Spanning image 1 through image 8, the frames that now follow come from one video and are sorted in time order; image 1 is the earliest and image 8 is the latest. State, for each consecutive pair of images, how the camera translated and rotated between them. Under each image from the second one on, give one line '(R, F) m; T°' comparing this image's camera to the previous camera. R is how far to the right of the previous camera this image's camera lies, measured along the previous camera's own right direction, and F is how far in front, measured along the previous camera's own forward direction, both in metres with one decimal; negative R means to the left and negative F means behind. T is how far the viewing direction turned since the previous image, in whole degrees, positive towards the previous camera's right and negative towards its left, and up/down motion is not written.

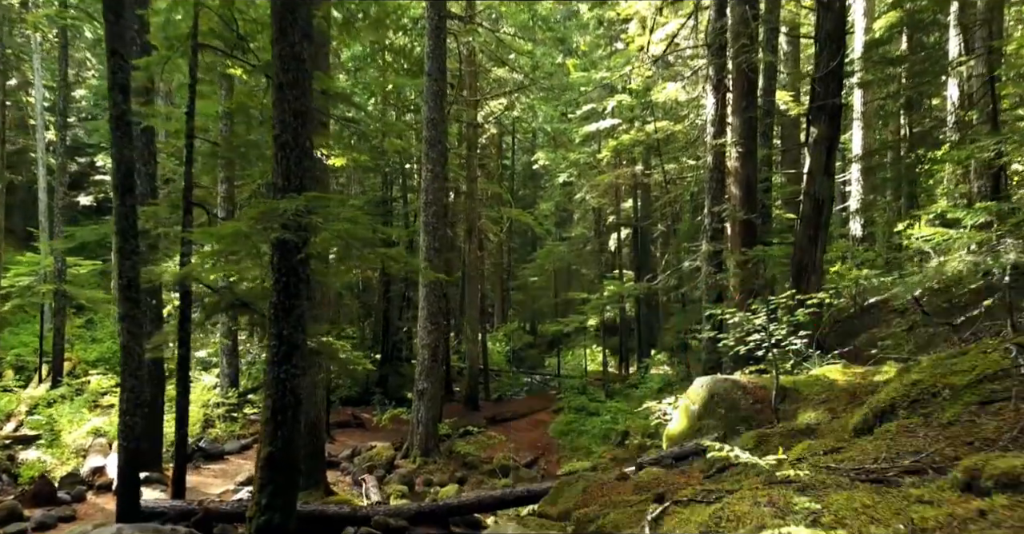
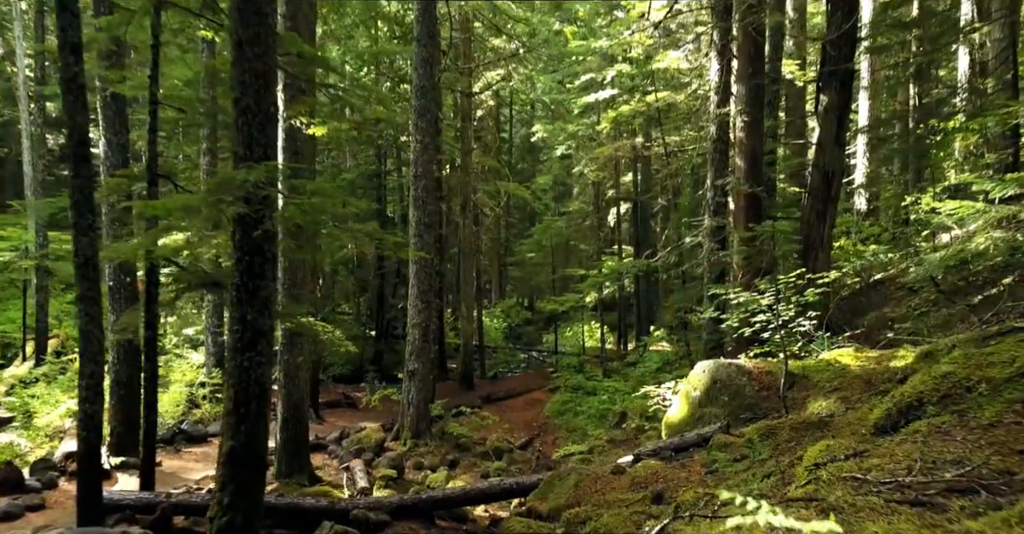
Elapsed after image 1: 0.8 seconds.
(+0.1, +0.6) m; 0°
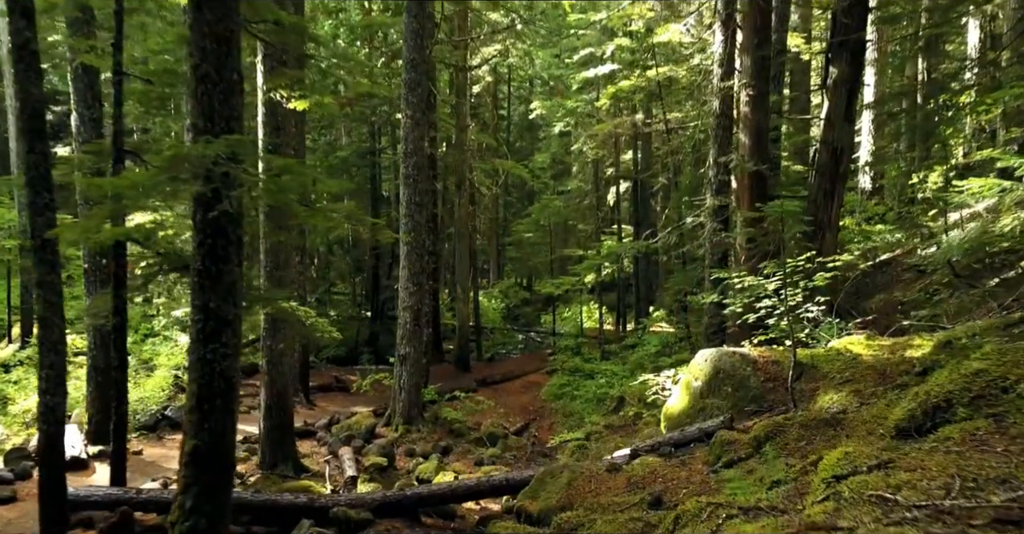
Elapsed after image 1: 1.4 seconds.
(+0.1, +0.5) m; 0°
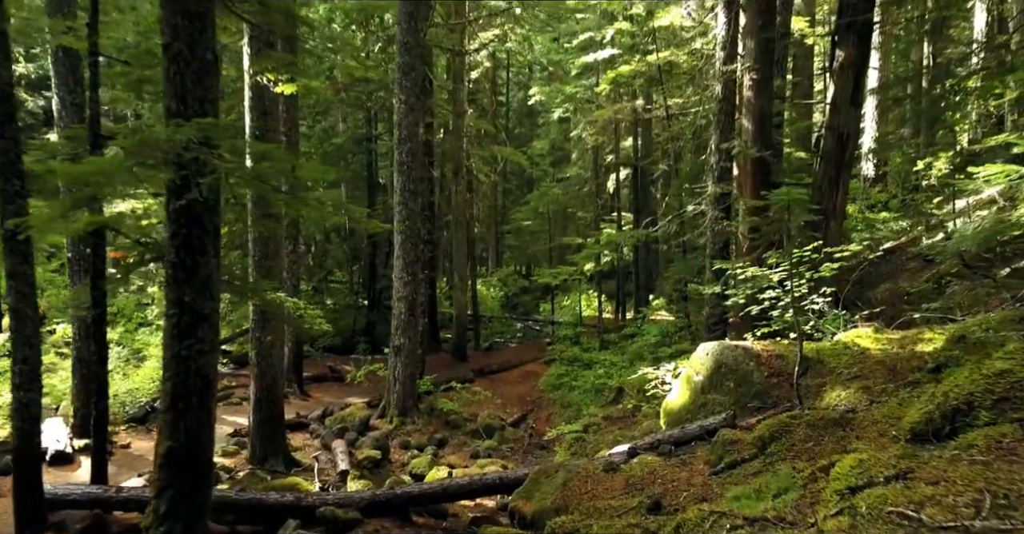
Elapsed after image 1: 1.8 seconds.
(+0.1, +0.3) m; 0°
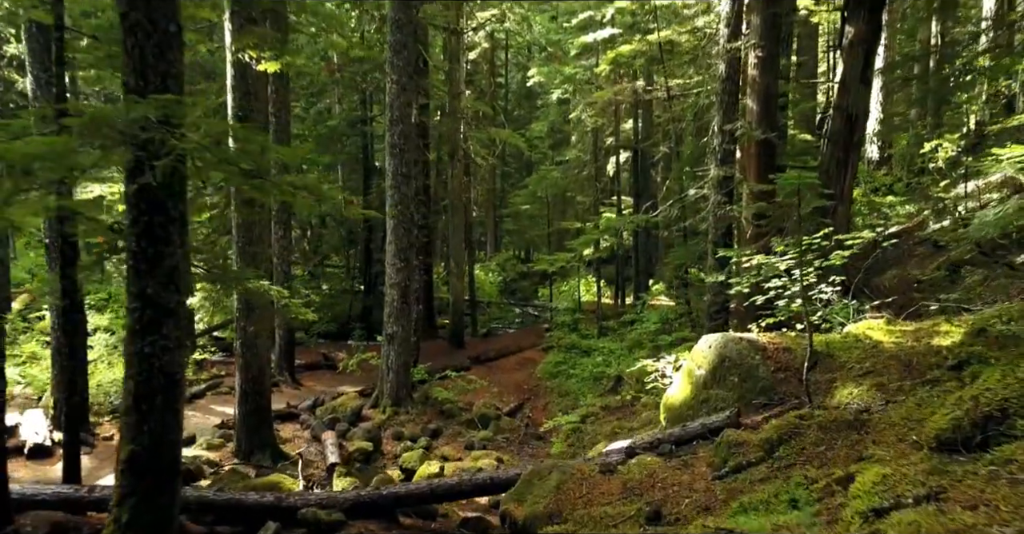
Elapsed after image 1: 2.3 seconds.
(+0.1, +0.4) m; 0°
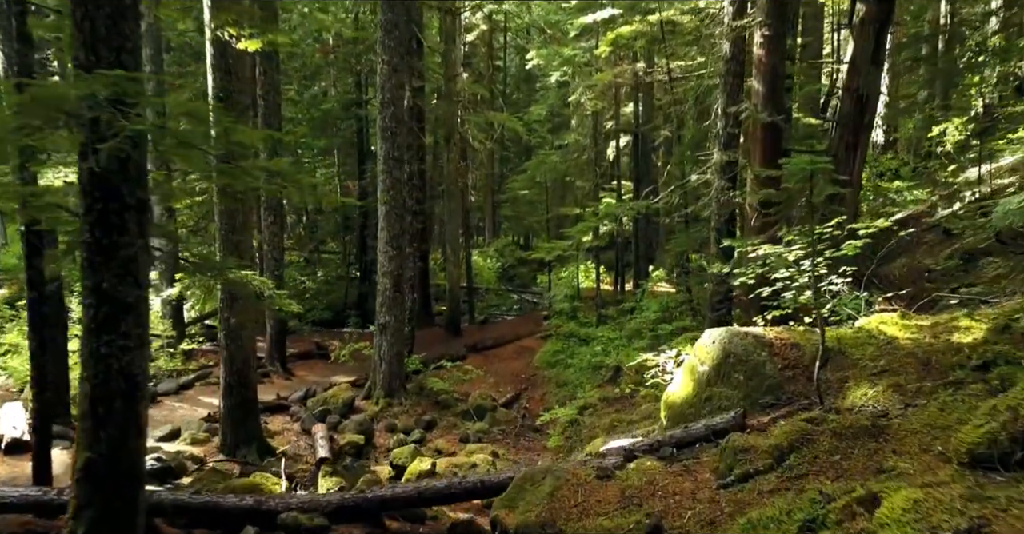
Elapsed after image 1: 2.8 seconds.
(+0.1, +0.4) m; 0°
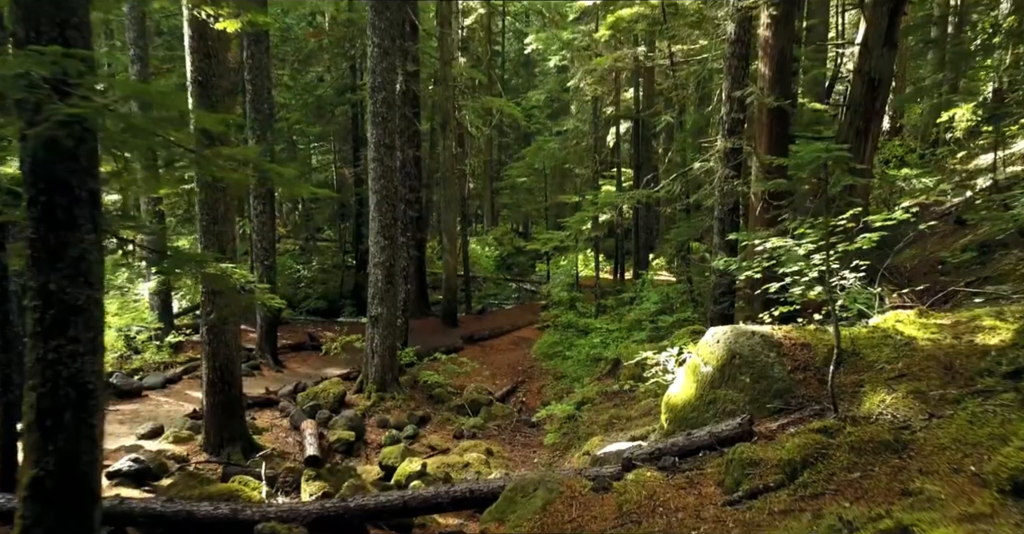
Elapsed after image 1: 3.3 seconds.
(+0.1, +0.4) m; 0°
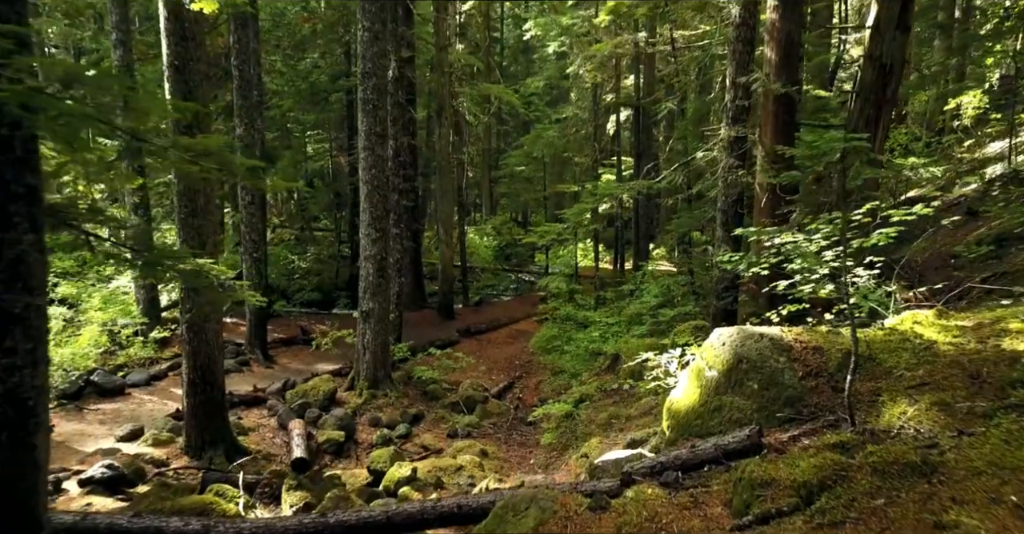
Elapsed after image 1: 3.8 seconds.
(+0.1, +0.4) m; 0°
